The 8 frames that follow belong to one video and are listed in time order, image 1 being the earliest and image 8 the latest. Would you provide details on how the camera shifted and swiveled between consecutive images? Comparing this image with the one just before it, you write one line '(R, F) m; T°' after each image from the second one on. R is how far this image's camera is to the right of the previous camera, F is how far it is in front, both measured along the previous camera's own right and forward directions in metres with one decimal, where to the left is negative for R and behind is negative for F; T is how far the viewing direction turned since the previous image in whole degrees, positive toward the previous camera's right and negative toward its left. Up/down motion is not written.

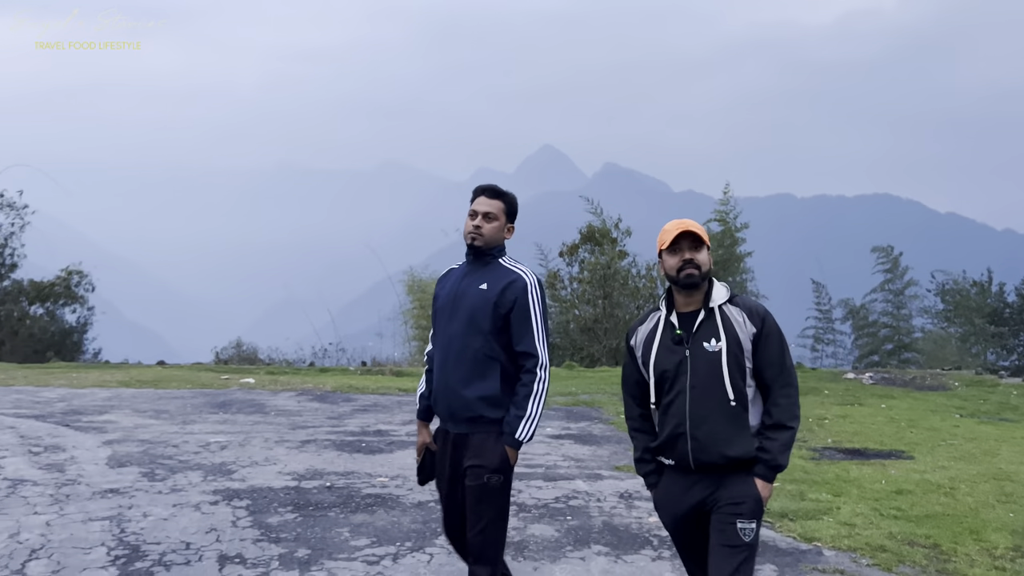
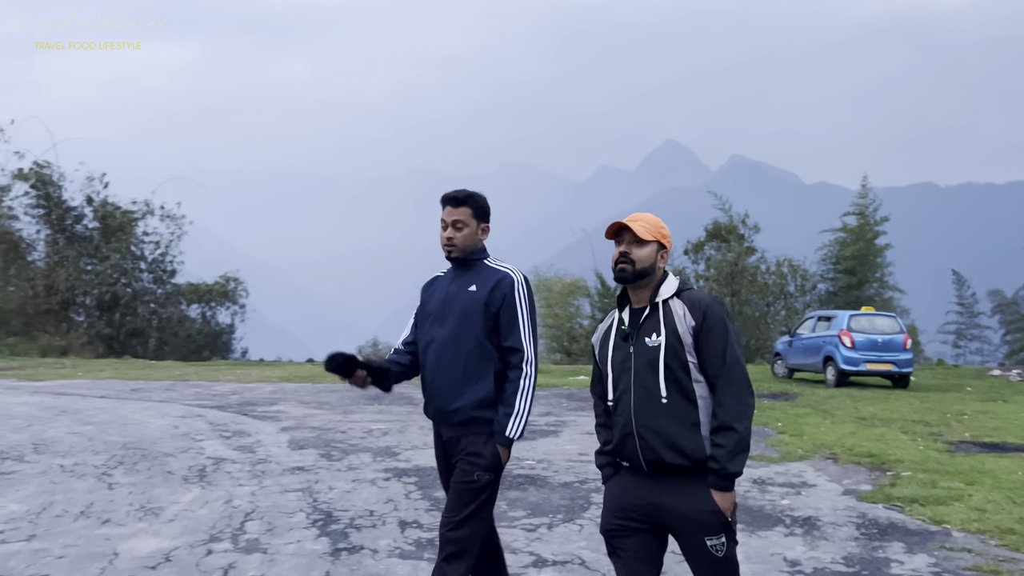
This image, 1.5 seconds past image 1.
(-0.1, -0.6) m; -8°
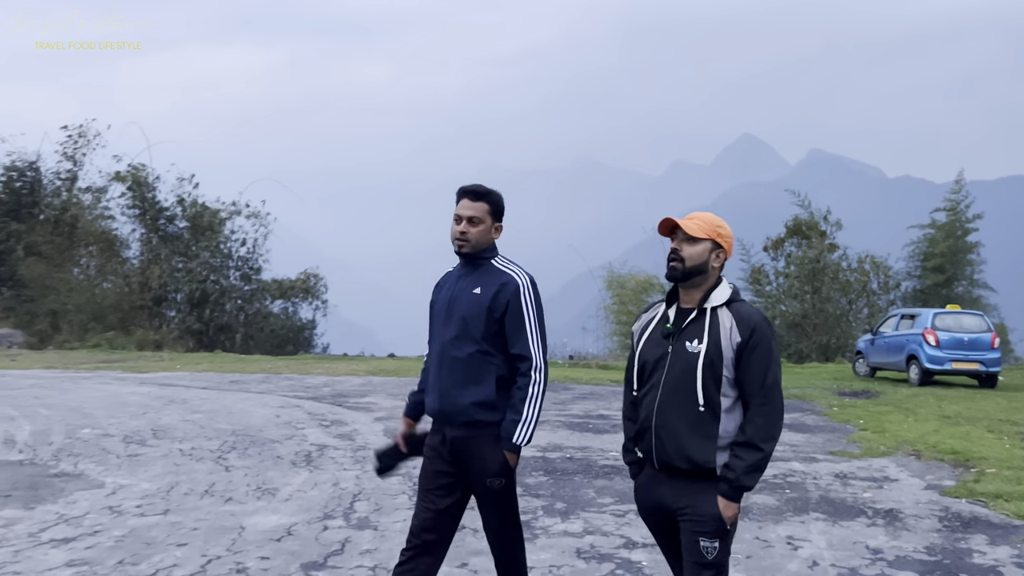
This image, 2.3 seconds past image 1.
(-0.1, -0.4) m; -5°
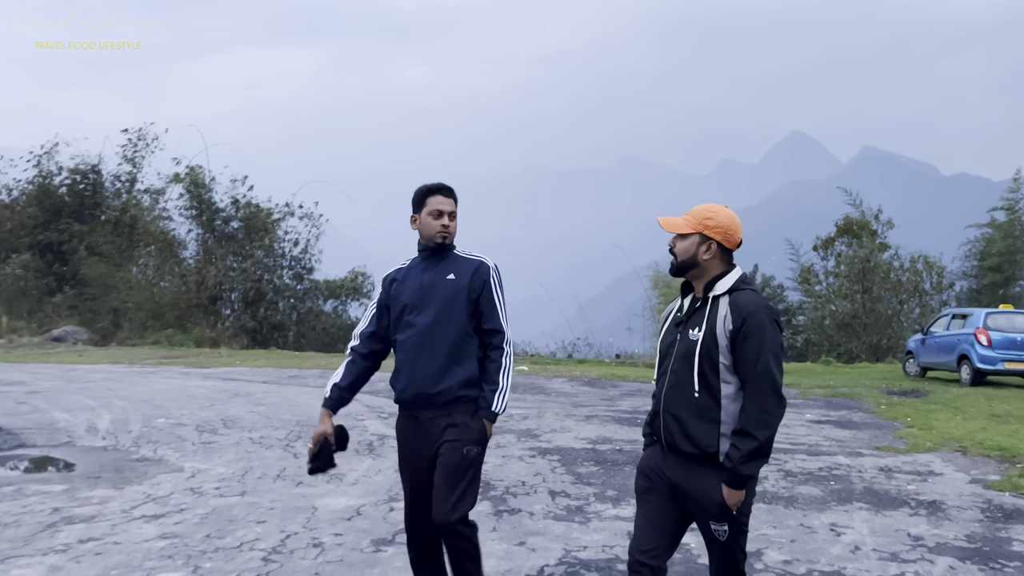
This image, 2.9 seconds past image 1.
(-0.1, -0.3) m; -3°
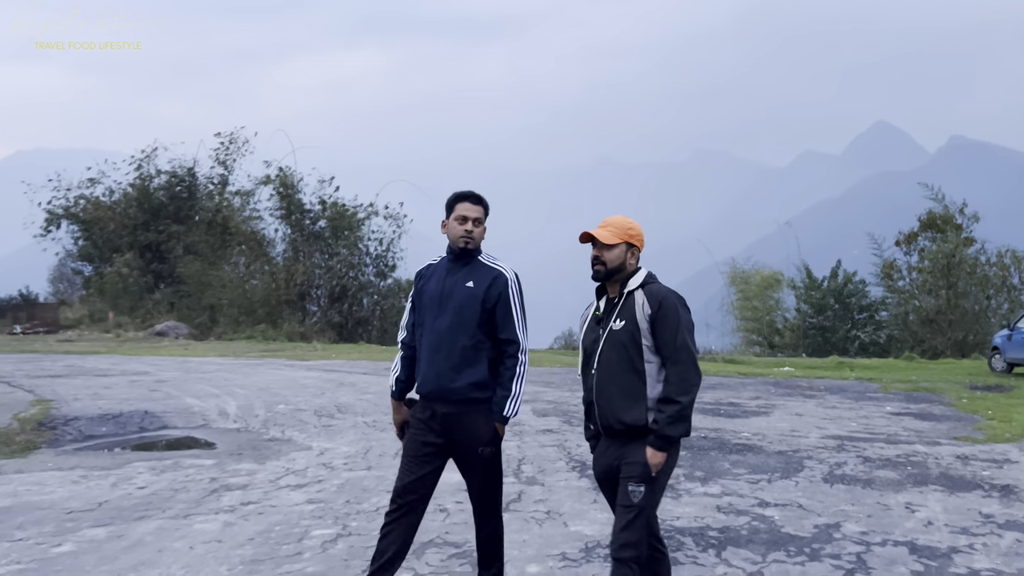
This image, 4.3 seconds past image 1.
(-0.2, -0.7) m; -5°
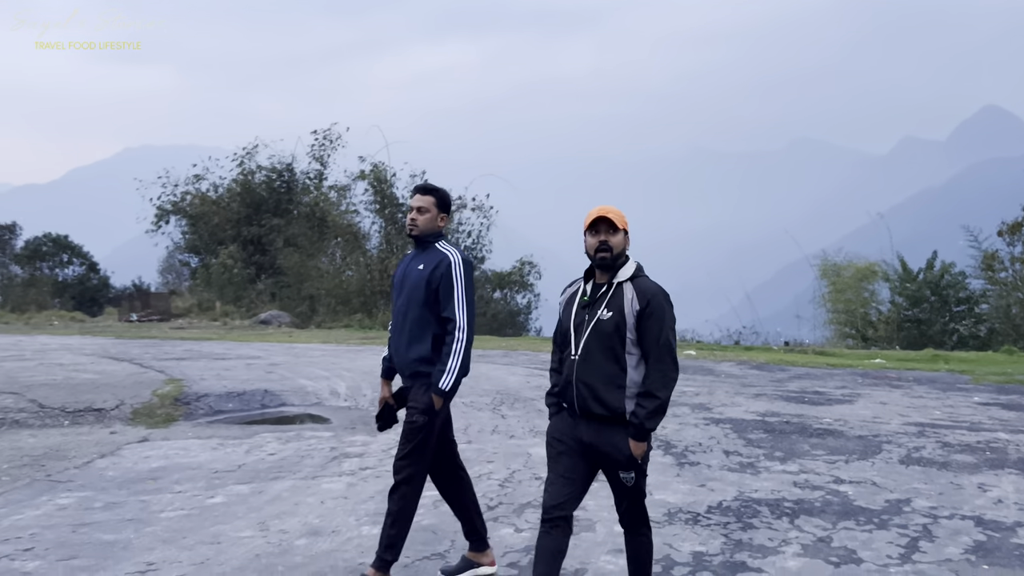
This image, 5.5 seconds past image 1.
(0.0, -0.6) m; -6°
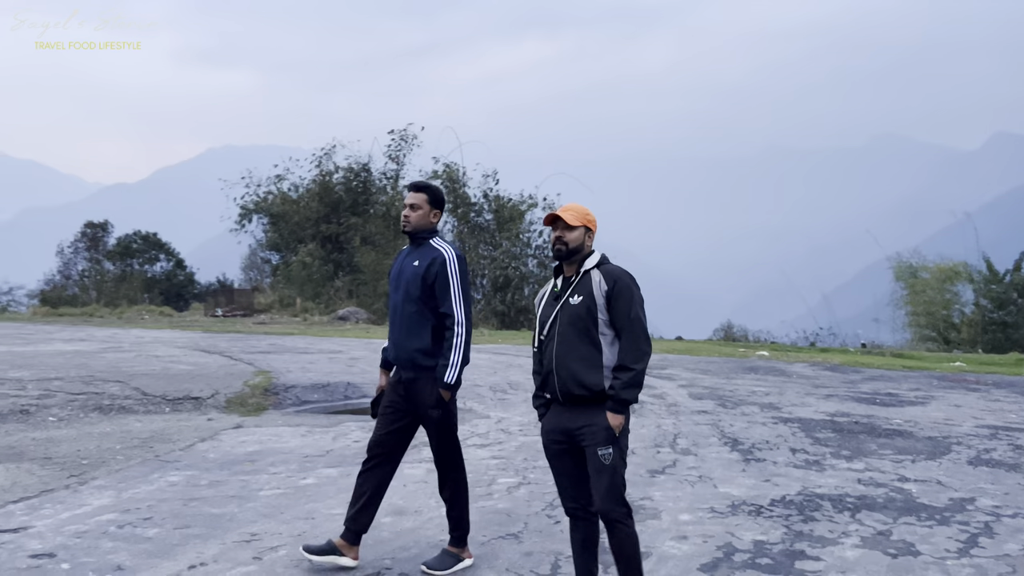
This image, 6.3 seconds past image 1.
(0.0, -0.3) m; -5°
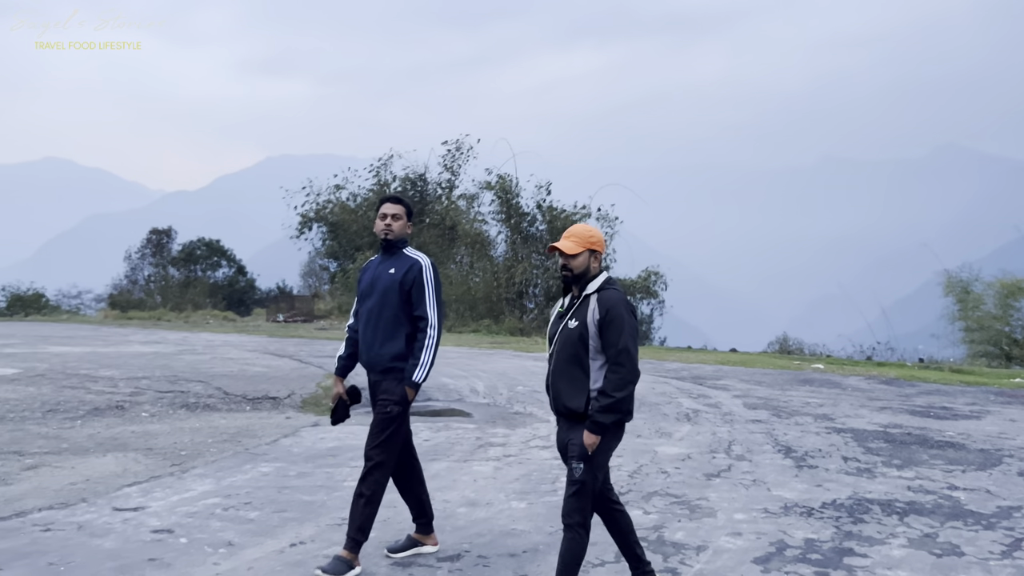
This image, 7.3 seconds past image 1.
(-0.1, -0.5) m; -3°
